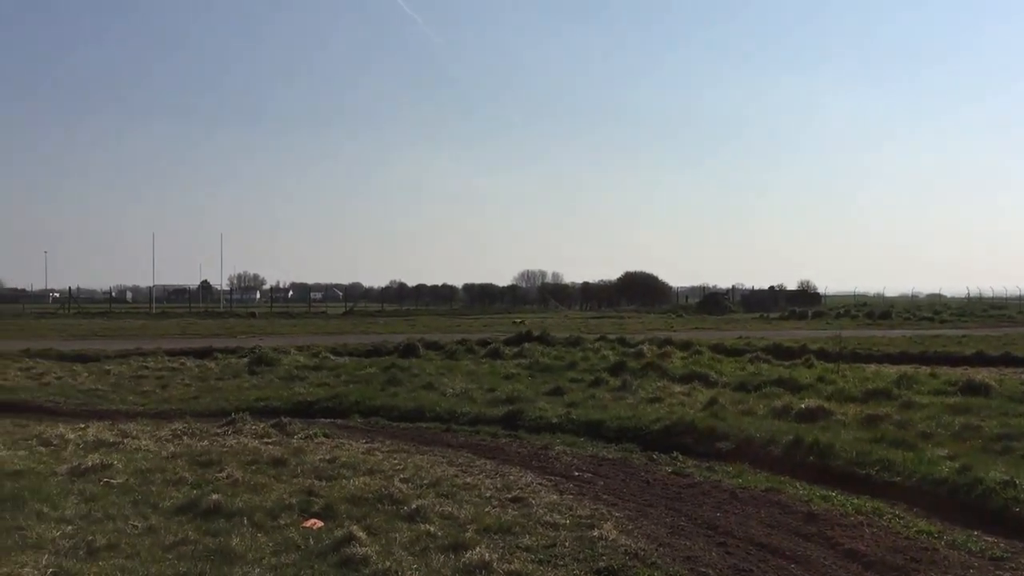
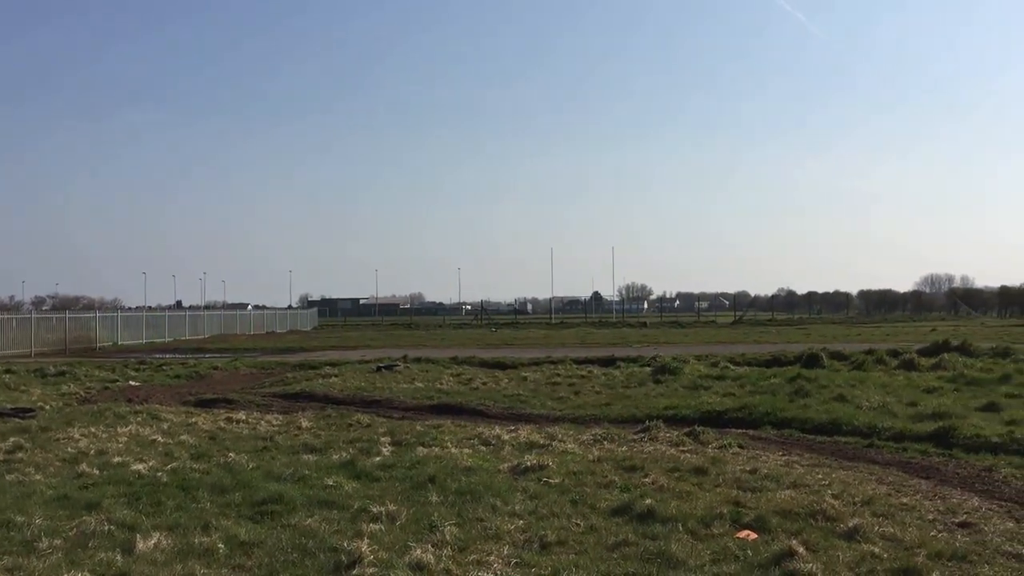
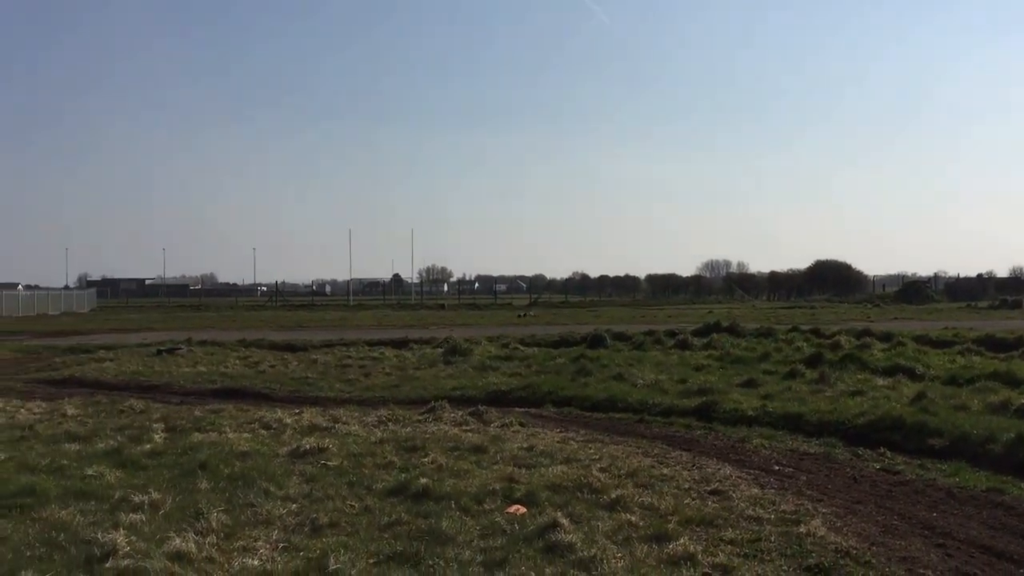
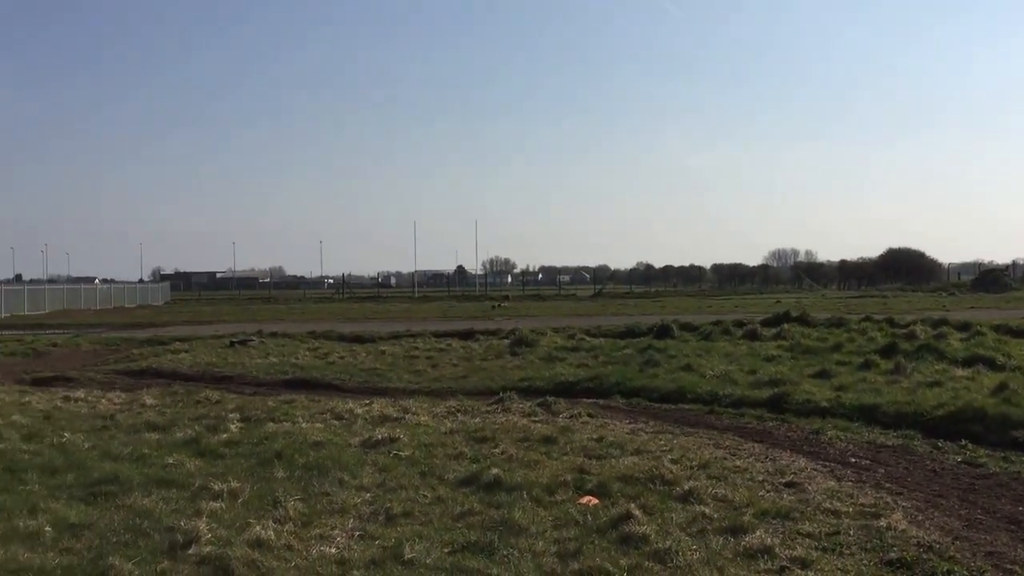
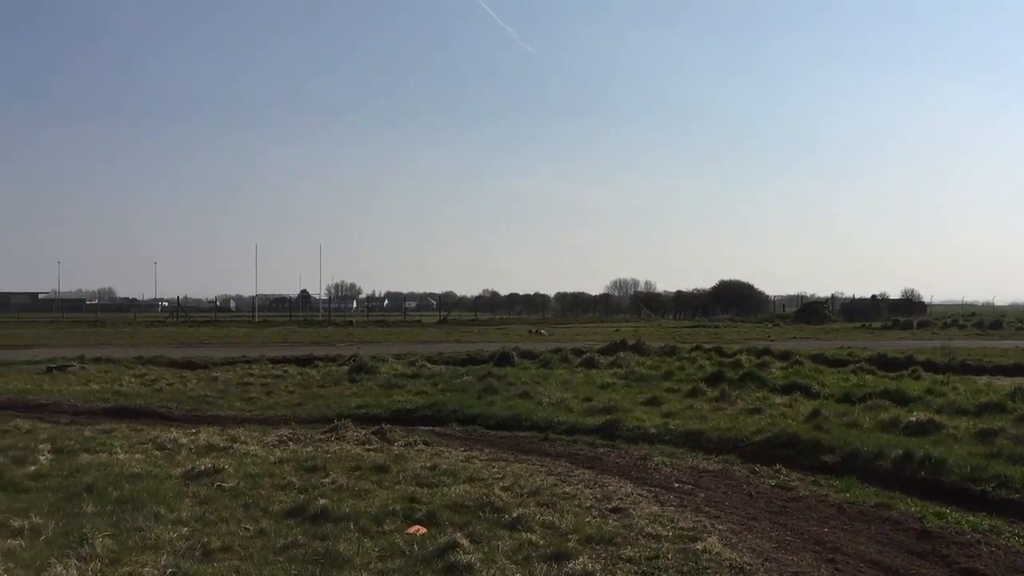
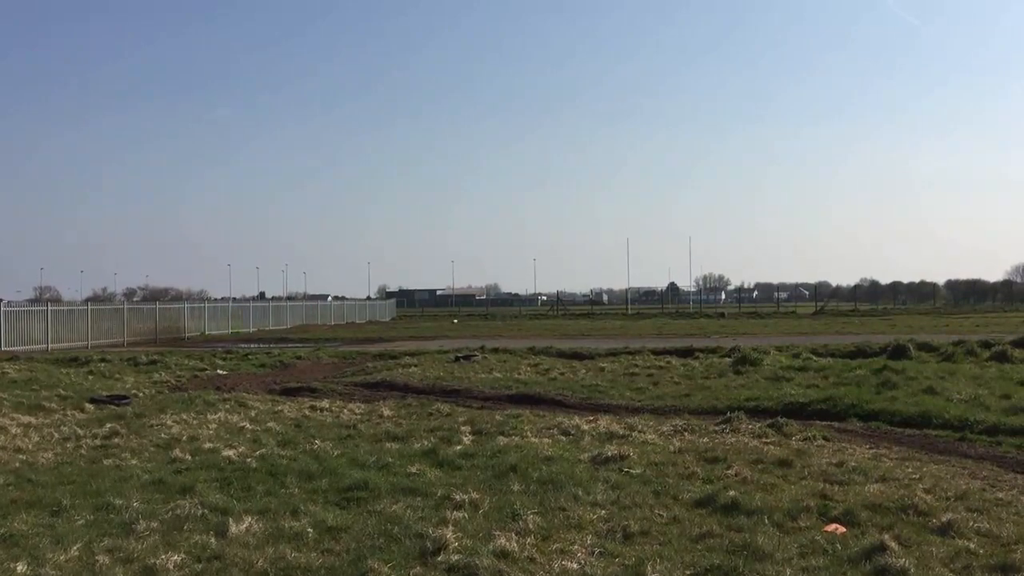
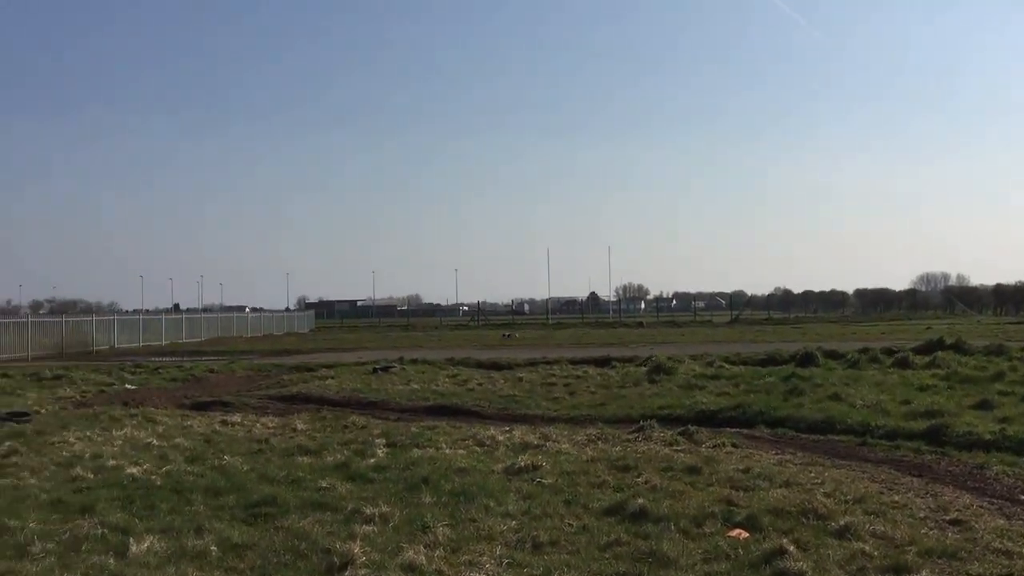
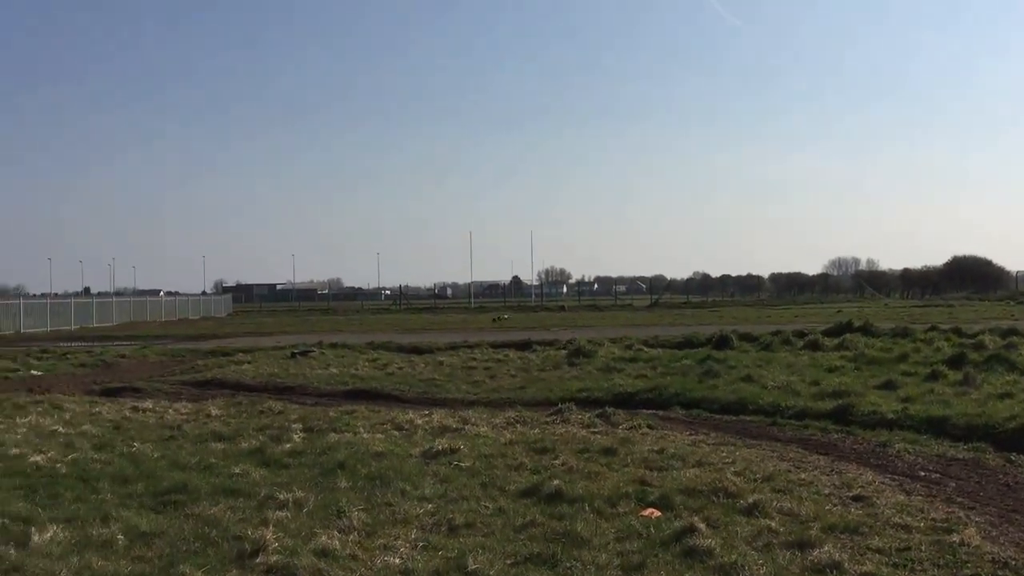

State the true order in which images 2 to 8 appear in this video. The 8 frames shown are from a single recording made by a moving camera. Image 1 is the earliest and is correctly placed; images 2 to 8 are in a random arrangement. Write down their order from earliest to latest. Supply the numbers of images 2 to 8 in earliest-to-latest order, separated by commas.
5, 3, 4, 8, 7, 6, 2
